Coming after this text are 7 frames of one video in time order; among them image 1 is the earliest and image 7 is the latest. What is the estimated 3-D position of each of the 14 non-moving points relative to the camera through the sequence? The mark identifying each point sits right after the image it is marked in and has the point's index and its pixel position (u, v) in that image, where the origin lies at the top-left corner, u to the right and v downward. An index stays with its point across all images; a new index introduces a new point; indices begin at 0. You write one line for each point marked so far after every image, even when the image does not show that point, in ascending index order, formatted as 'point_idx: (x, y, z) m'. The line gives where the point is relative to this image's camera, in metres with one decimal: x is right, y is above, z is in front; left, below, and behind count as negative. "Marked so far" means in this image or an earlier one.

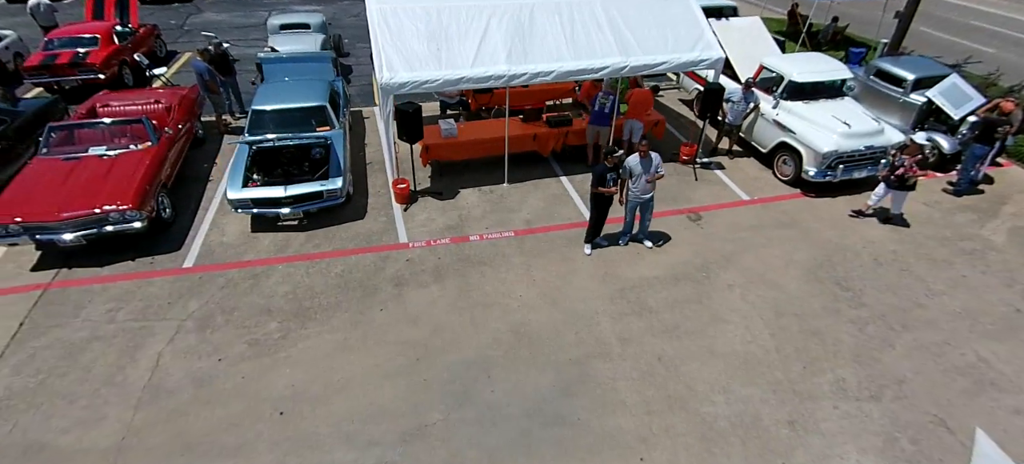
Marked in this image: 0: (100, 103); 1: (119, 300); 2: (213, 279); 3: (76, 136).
0: (-7.6, +2.4, +8.5) m
1: (-5.3, -0.9, +6.2) m
2: (-4.3, -0.7, +6.6) m
3: (-7.3, +1.6, +7.5) m
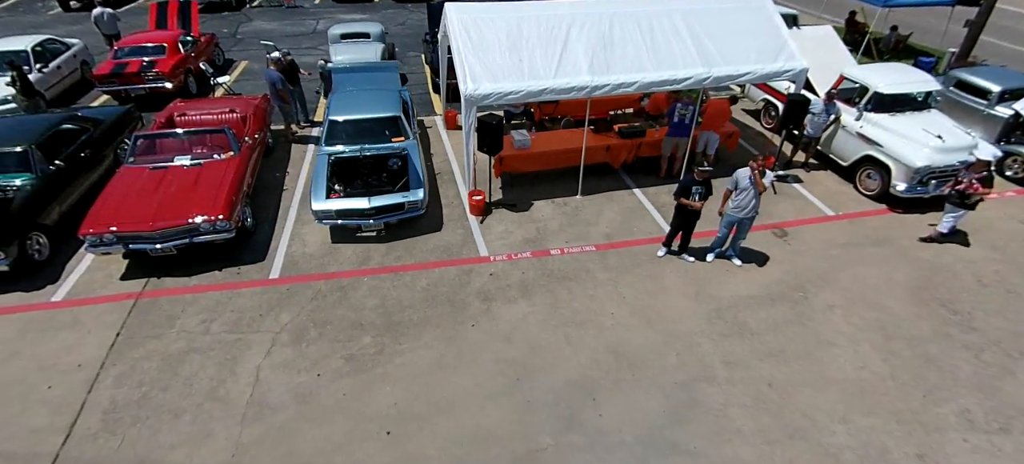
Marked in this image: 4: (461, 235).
0: (-6.3, +2.2, +8.6) m
1: (-4.1, -1.1, +6.2) m
2: (-3.0, -0.8, +6.5) m
3: (-5.9, +1.4, +7.6) m
4: (-0.8, 0.0, +7.6) m
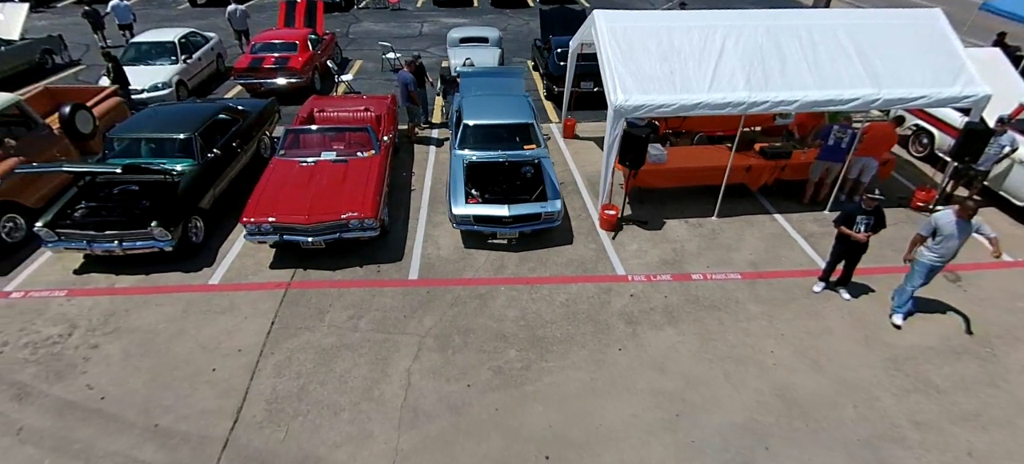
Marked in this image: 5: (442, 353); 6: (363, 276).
0: (-3.8, +2.4, +8.8) m
1: (-2.1, -1.0, +6.2) m
2: (-1.0, -0.9, +6.4) m
3: (-3.6, +1.6, +7.8) m
4: (+1.3, -0.3, +7.3) m
5: (-0.9, -1.5, +5.7) m
6: (-2.2, -0.6, +6.7) m
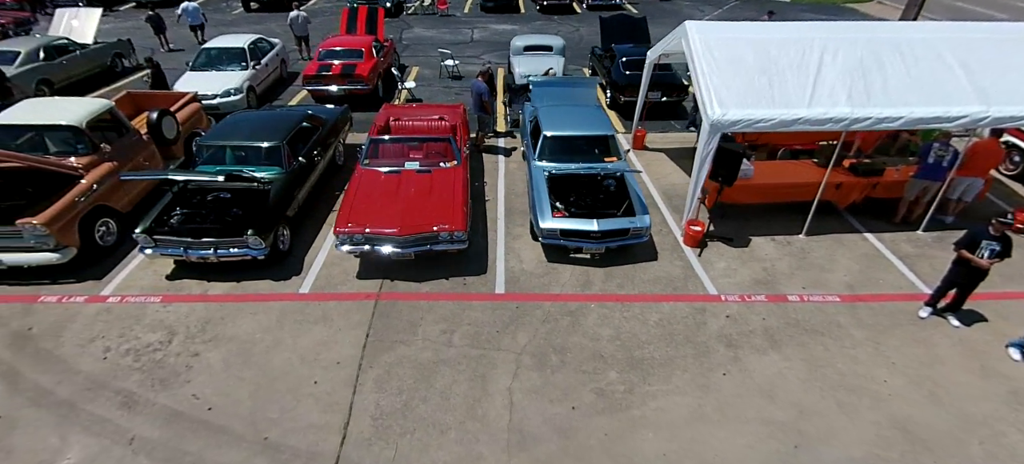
0: (-2.3, +2.2, +8.8) m
1: (-0.8, -1.2, +6.1) m
2: (+0.3, -1.1, +6.3) m
3: (-2.2, +1.4, +7.8) m
4: (+2.6, -0.5, +7.1) m
5: (+0.3, -1.7, +5.5) m
6: (-0.9, -0.8, +6.6) m
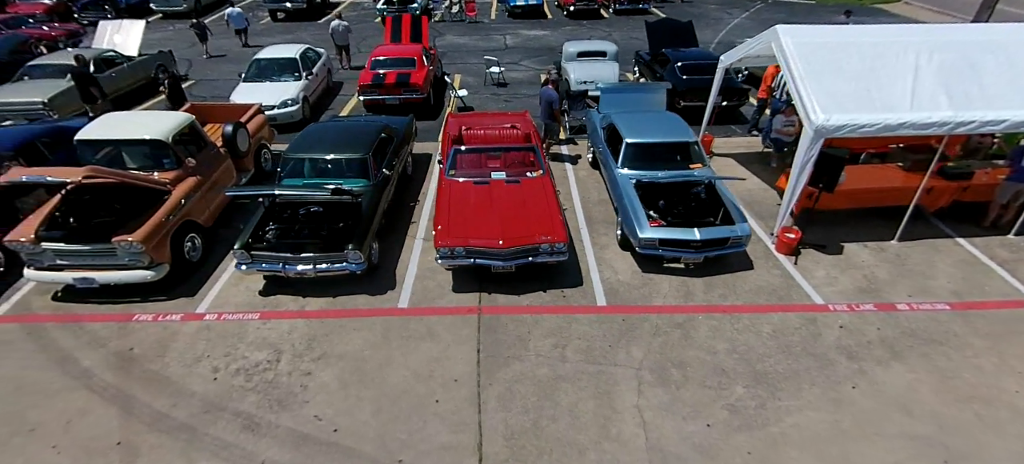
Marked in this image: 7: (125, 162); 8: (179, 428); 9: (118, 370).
0: (-0.9, +2.0, +8.7) m
1: (+0.6, -1.4, +6.0) m
2: (+1.7, -1.2, +6.1) m
3: (-0.8, +1.2, +7.7) m
4: (+4.1, -0.7, +6.9) m
5: (+1.8, -1.8, +5.4) m
6: (+0.6, -1.0, +6.5) m
7: (-6.1, +1.1, +7.1) m
8: (-3.6, -2.1, +4.9) m
9: (-4.8, -1.7, +5.6) m
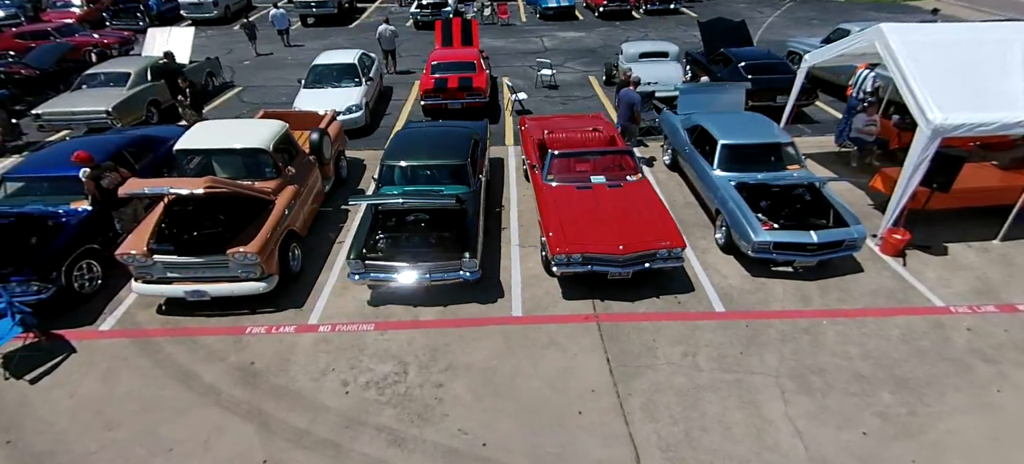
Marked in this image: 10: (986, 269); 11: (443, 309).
0: (+0.6, +1.9, +8.6) m
1: (+2.2, -1.4, +5.8) m
2: (+3.3, -1.3, +6.0) m
3: (+0.8, +1.1, +7.6) m
4: (+5.7, -0.7, +6.8) m
5: (+3.4, -1.9, +5.3) m
6: (+2.2, -1.1, +6.4) m
7: (-4.5, +0.9, +7.0) m
8: (-2.0, -2.2, +4.8) m
9: (-3.2, -1.8, +5.4) m
10: (+7.3, -0.6, +7.0) m
11: (-1.0, -1.1, +6.4) m
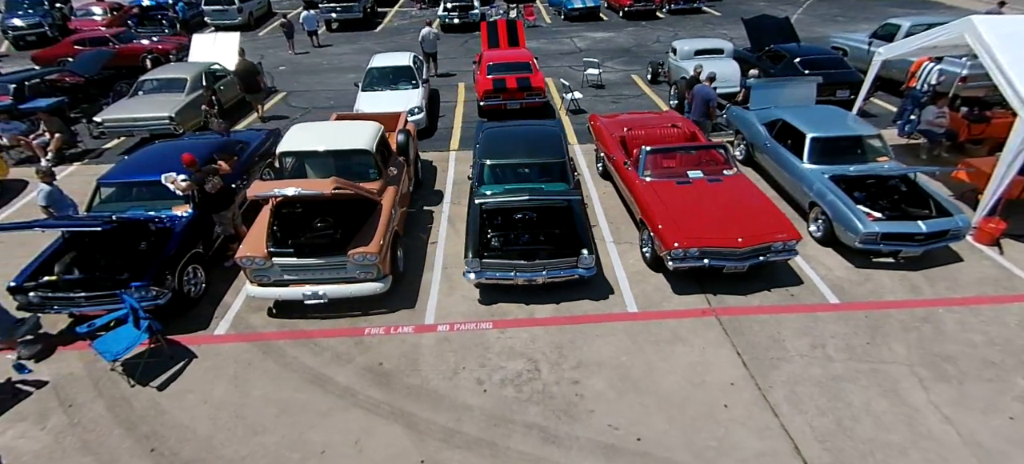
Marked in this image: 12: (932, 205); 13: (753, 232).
0: (+2.2, +2.0, +8.6) m
1: (+3.8, -1.3, +5.8) m
2: (+5.0, -1.2, +6.0) m
3: (+2.3, +1.2, +7.6) m
4: (+7.3, -0.5, +6.9) m
5: (+5.1, -1.8, +5.3) m
6: (+3.8, -1.0, +6.4) m
7: (-3.0, +0.9, +7.0) m
8: (-0.4, -2.2, +4.8) m
9: (-1.6, -1.8, +5.4) m
10: (+8.8, -0.4, +7.0) m
11: (+0.6, -1.0, +6.4) m
12: (+6.4, +0.4, +7.0) m
13: (+3.3, 0.0, +6.2) m
